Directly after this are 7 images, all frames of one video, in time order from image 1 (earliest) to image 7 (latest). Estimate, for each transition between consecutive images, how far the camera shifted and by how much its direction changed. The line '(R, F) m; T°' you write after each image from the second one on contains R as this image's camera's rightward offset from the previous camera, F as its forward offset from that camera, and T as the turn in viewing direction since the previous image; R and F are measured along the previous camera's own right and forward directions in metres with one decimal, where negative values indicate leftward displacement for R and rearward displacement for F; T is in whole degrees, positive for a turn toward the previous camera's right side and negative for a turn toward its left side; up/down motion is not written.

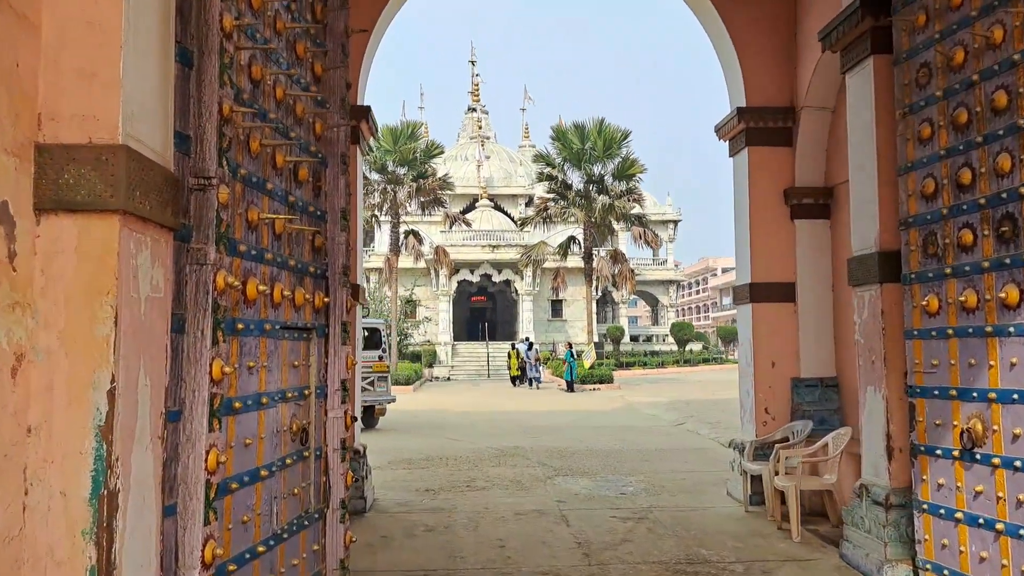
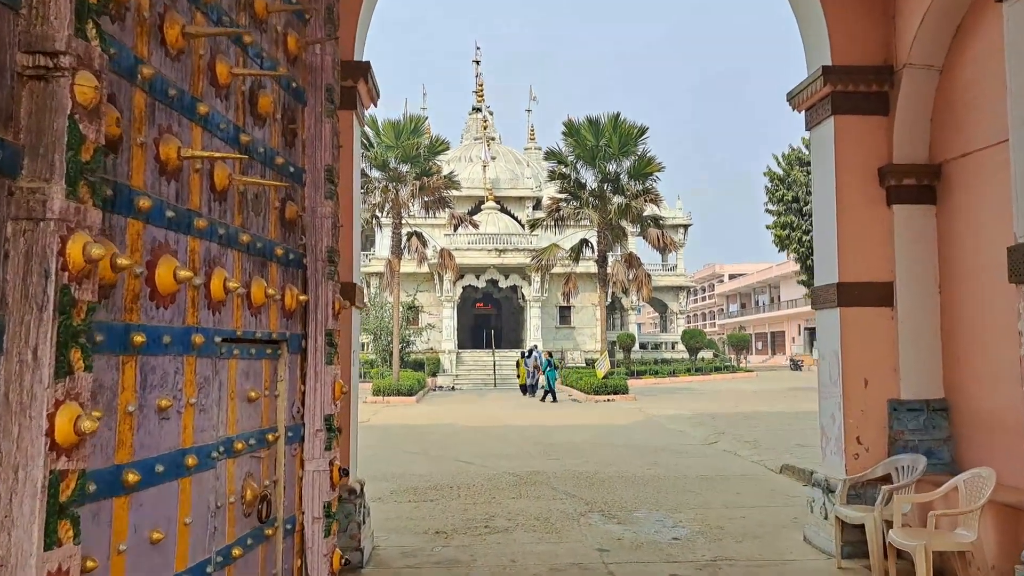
(-0.2, +1.2) m; 0°
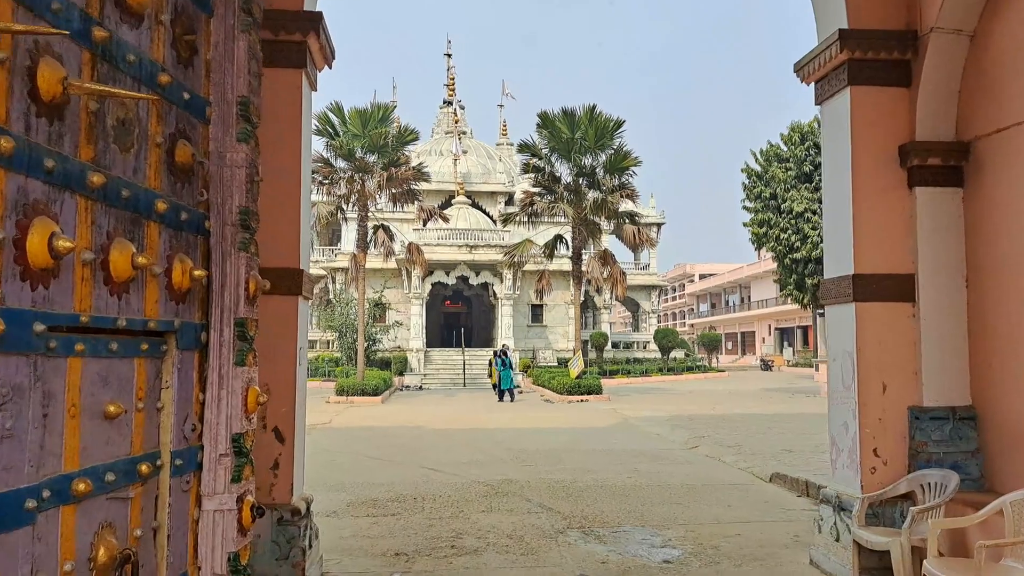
(0.0, +0.7) m; +2°
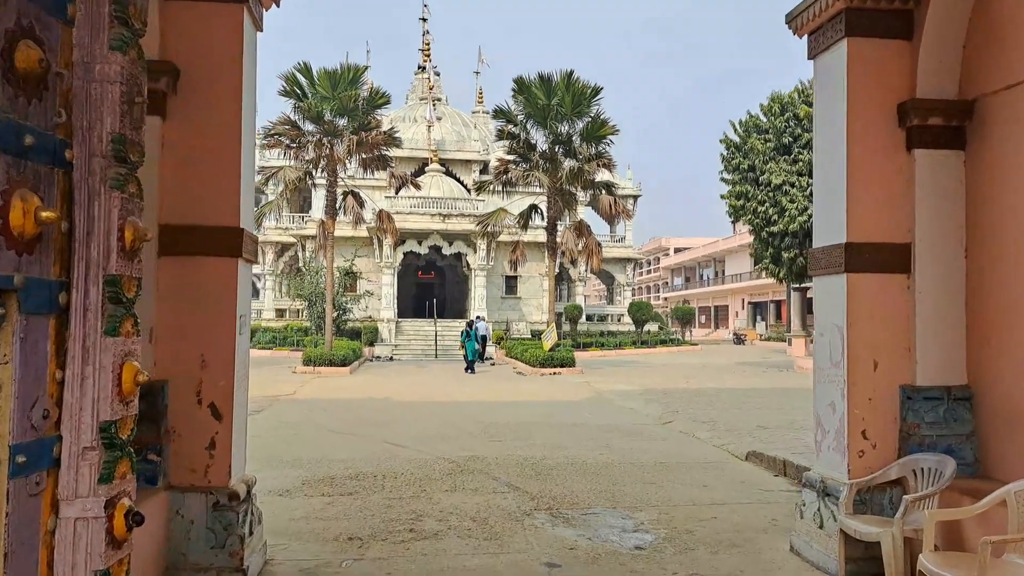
(+0.1, +0.4) m; +2°
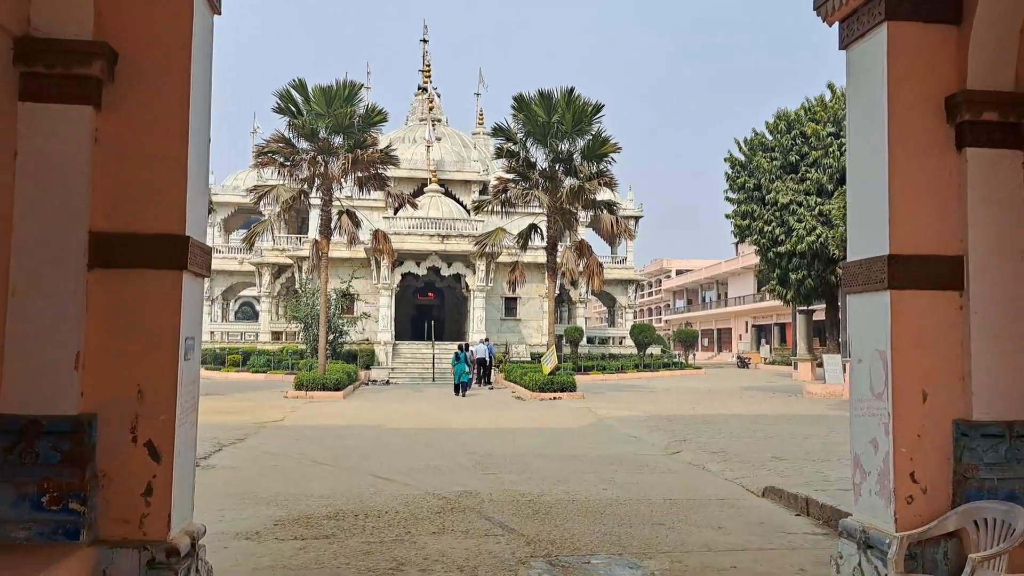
(0.0, +0.6) m; 0°
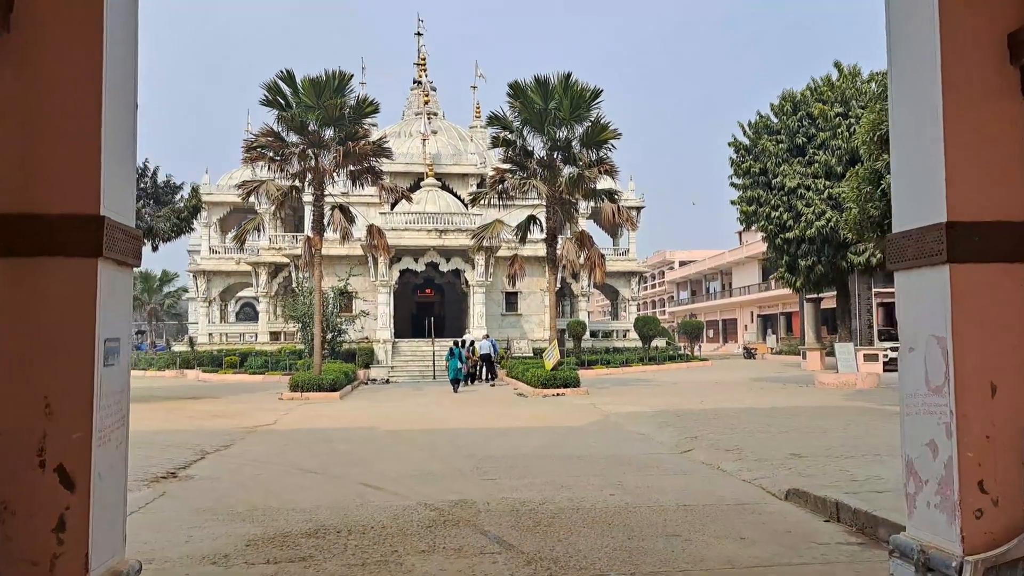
(+0.1, +0.6) m; 0°
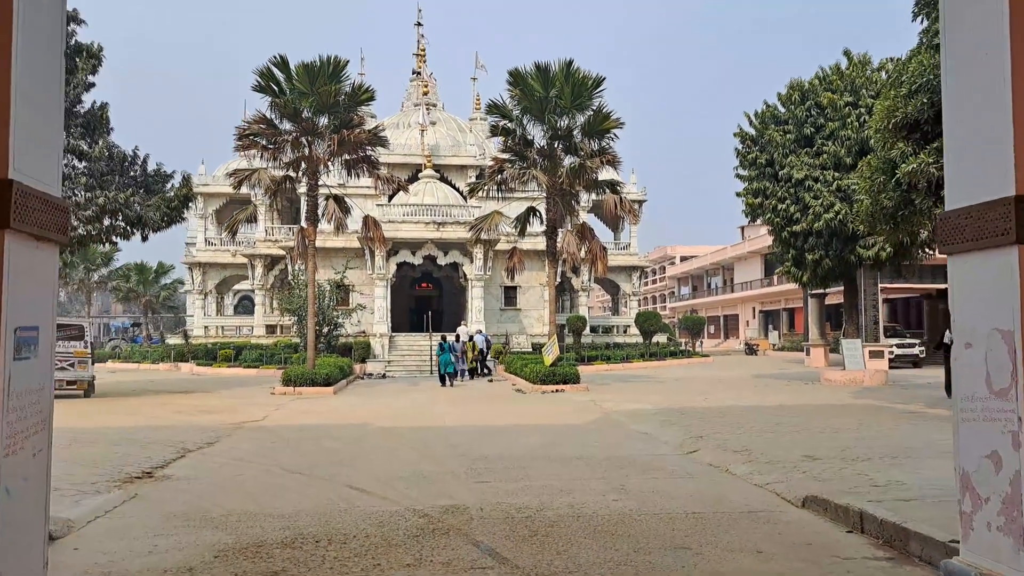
(0.0, +0.5) m; 0°
